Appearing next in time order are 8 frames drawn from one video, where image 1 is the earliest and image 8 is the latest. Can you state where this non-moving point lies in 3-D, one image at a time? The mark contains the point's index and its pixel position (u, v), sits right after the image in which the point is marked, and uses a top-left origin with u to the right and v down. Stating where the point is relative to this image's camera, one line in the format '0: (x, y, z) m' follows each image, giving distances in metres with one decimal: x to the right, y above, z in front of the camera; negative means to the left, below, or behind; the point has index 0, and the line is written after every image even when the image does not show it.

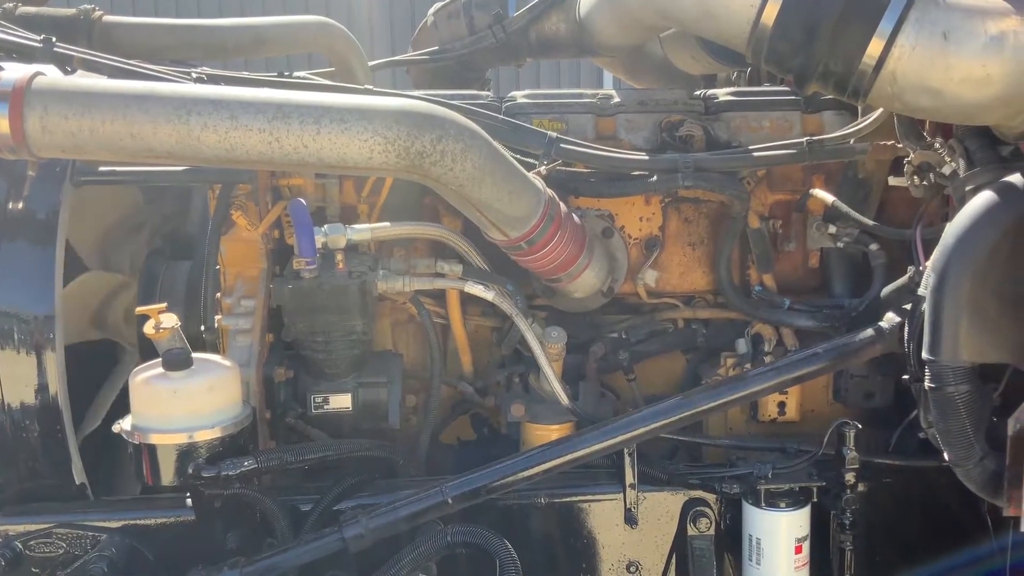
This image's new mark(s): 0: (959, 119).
0: (+0.8, +0.3, +0.8) m
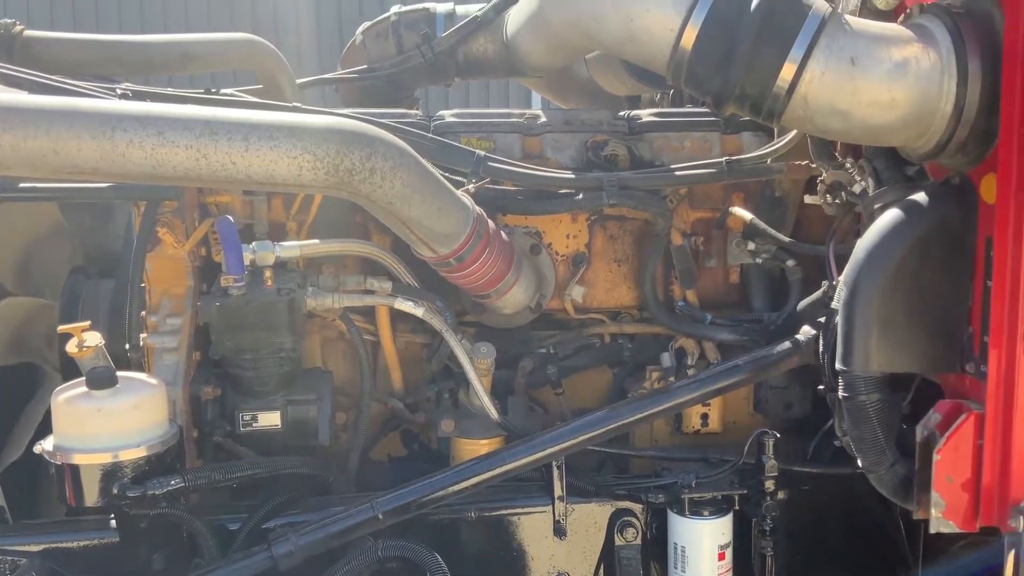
0: (+0.6, +0.3, +0.8) m
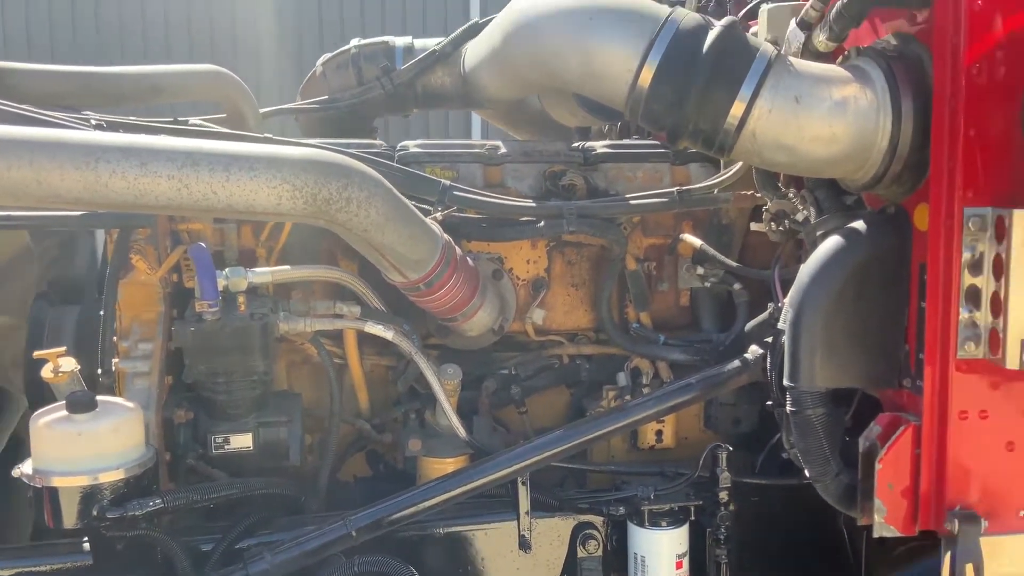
0: (+0.6, +0.2, +0.9) m
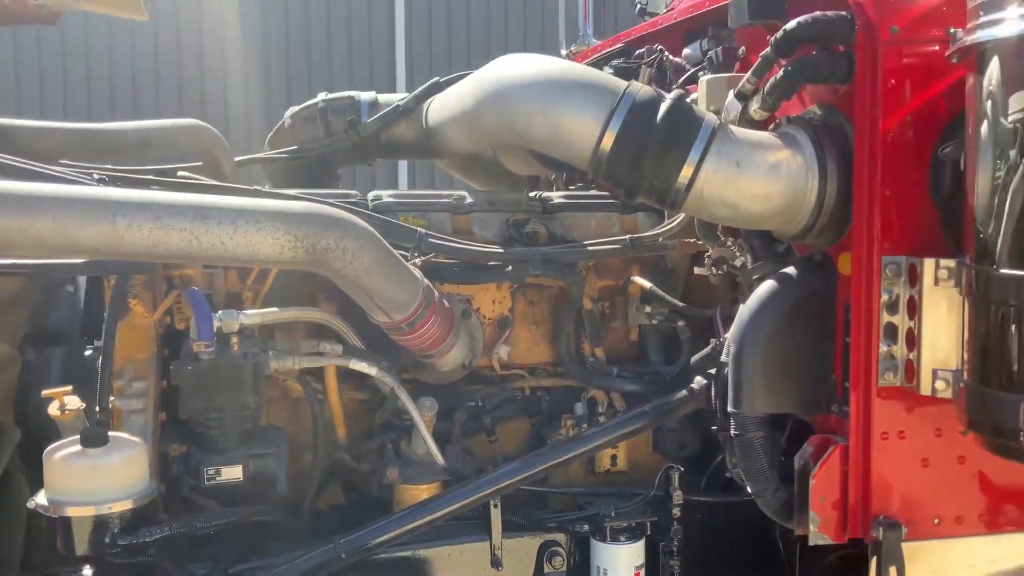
0: (+0.5, +0.1, +1.0) m
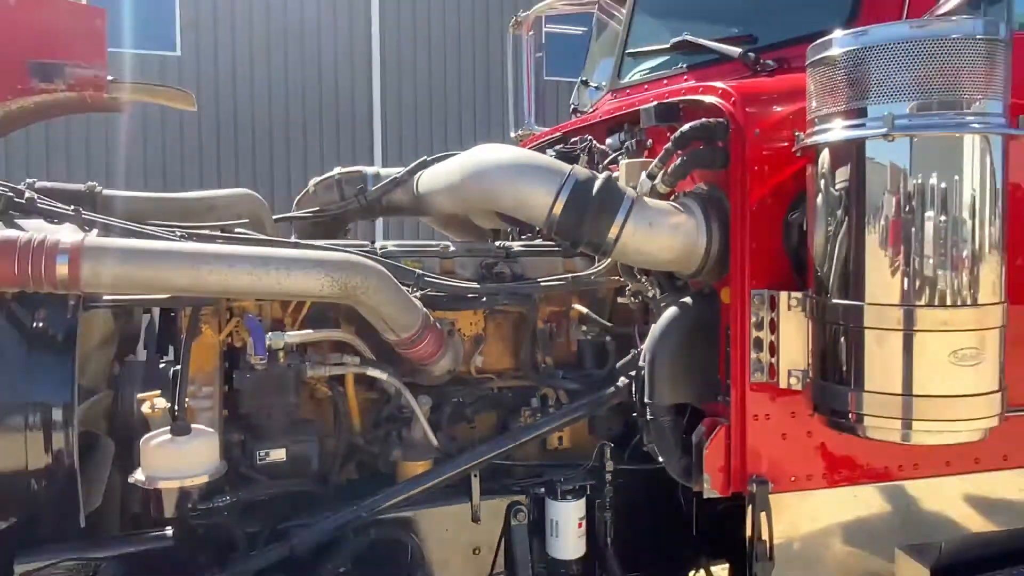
0: (+0.4, +0.1, +1.3) m
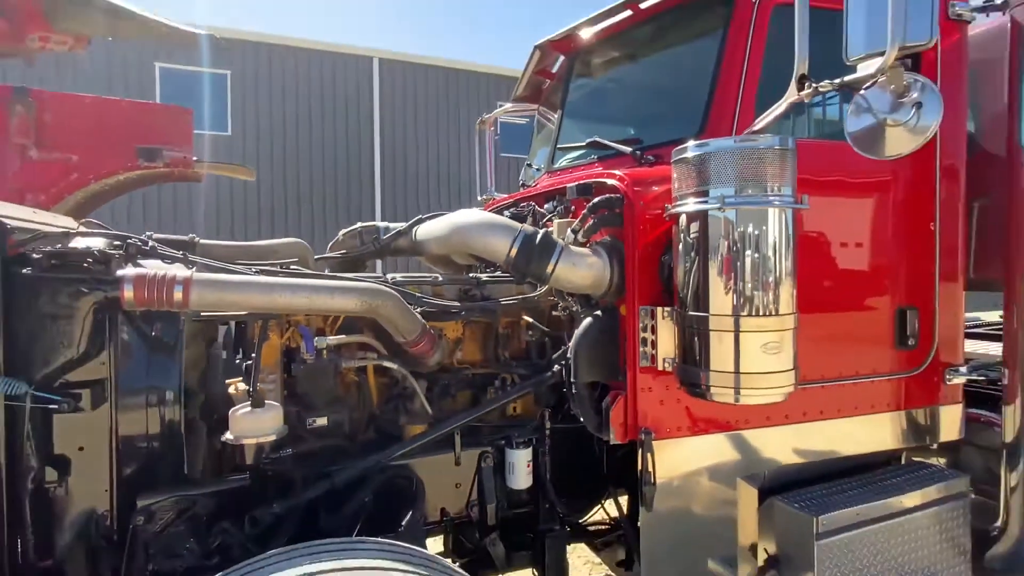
0: (+0.3, 0.0, +2.0) m
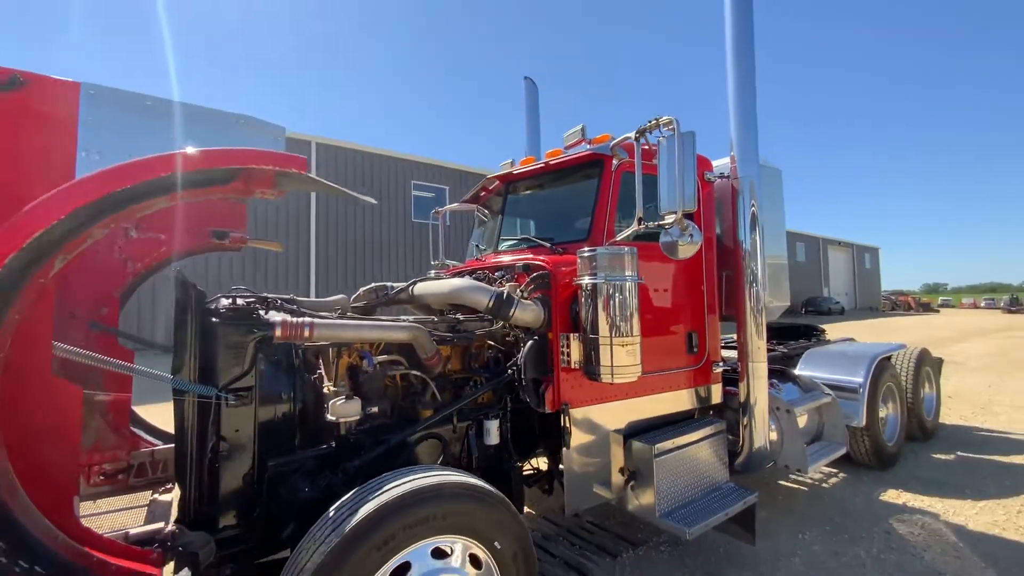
0: (+0.1, -0.3, +3.5) m
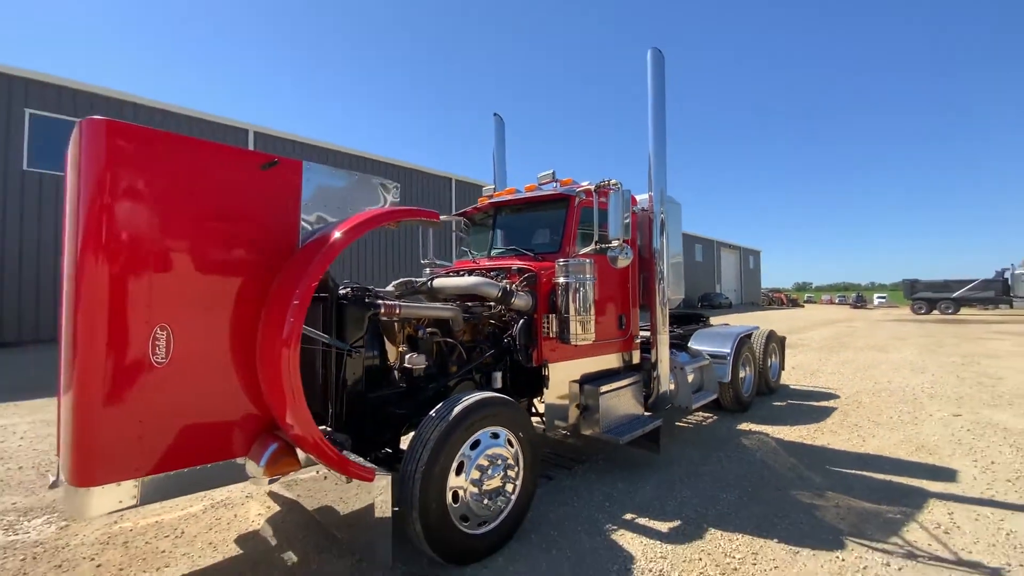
0: (+0.1, -0.2, +5.3) m
